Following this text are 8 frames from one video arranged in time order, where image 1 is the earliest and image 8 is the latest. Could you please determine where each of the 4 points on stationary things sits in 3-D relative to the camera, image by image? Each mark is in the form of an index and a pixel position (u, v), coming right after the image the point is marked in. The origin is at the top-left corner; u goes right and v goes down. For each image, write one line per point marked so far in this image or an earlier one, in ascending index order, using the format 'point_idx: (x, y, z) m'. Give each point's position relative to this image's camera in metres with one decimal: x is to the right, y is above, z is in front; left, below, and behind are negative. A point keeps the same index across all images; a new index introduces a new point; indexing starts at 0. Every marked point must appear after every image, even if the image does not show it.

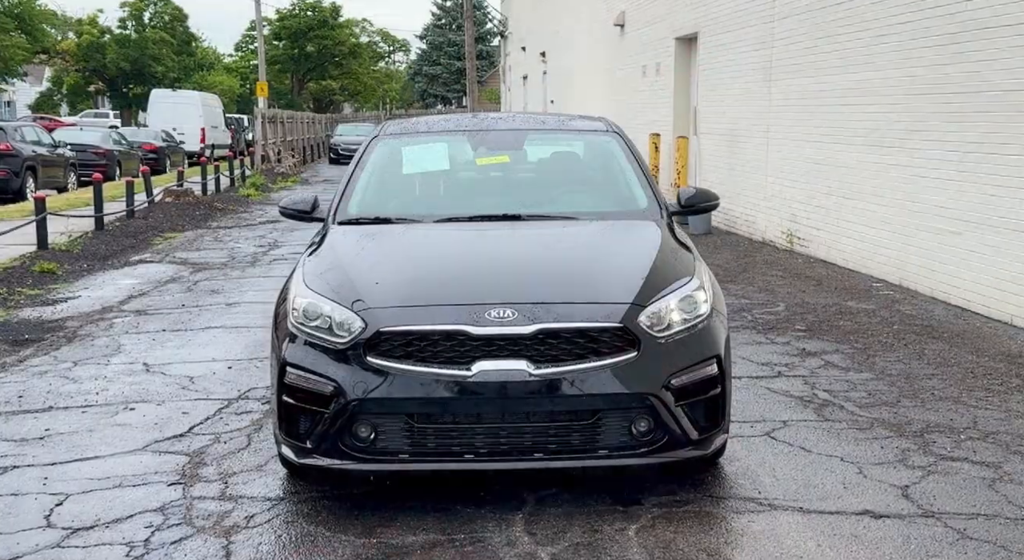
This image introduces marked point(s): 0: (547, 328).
0: (+0.1, -0.2, +4.0) m
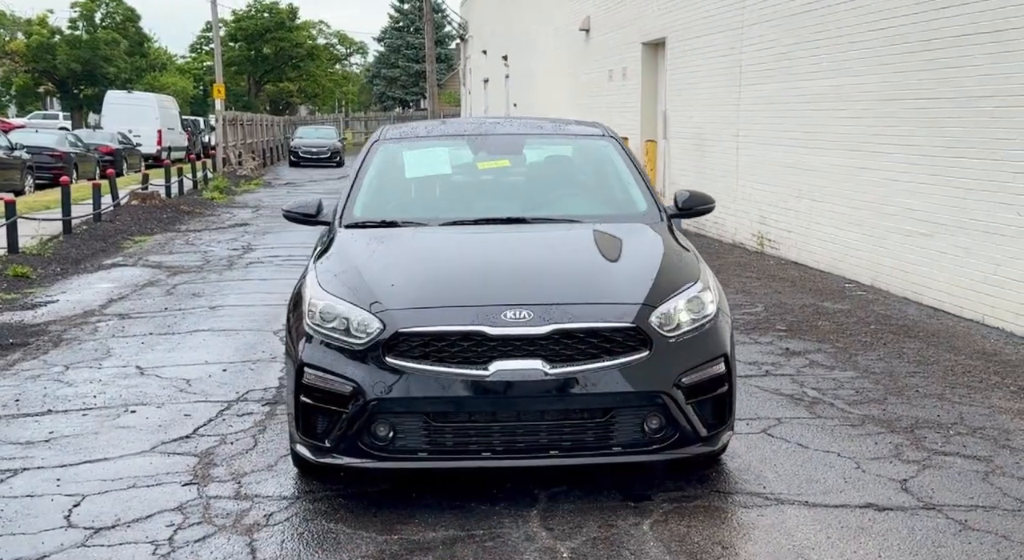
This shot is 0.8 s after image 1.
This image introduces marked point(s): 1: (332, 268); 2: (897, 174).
0: (+0.2, -0.2, +4.1) m
1: (-0.8, +0.1, +4.6) m
2: (+3.9, +1.1, +10.8) m
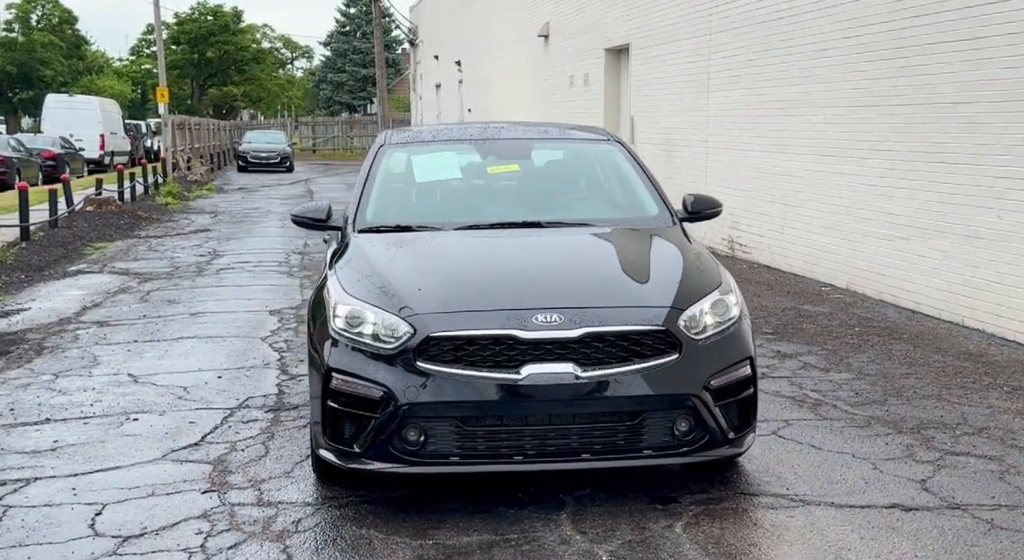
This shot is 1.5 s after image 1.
0: (+0.3, -0.2, +4.1) m
1: (-0.7, 0.0, +4.6) m
2: (+3.7, +1.0, +11.0) m
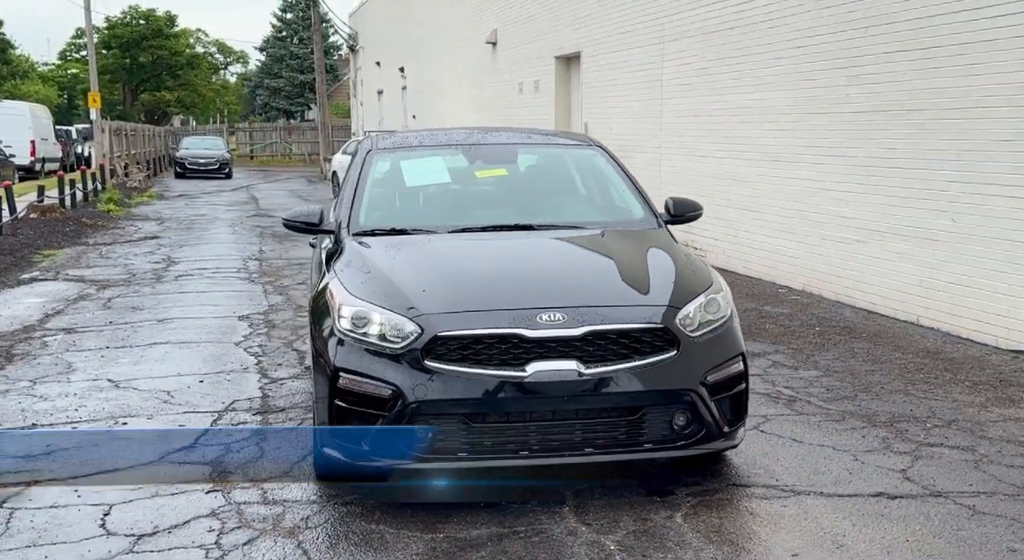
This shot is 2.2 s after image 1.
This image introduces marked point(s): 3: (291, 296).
0: (+0.3, -0.2, +4.3) m
1: (-0.7, 0.0, +4.7) m
2: (+3.3, +1.0, +11.3) m
3: (-2.5, -0.2, +12.2) m
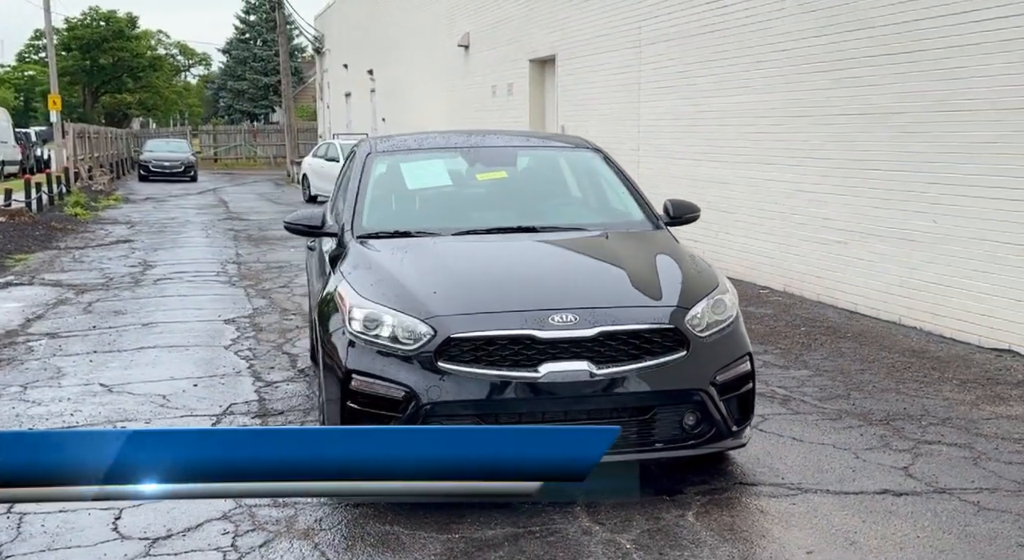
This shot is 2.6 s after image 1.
0: (+0.4, -0.2, +4.3) m
1: (-0.6, 0.0, +4.7) m
2: (+3.2, +1.0, +11.4) m
3: (-2.7, -0.2, +12.1) m
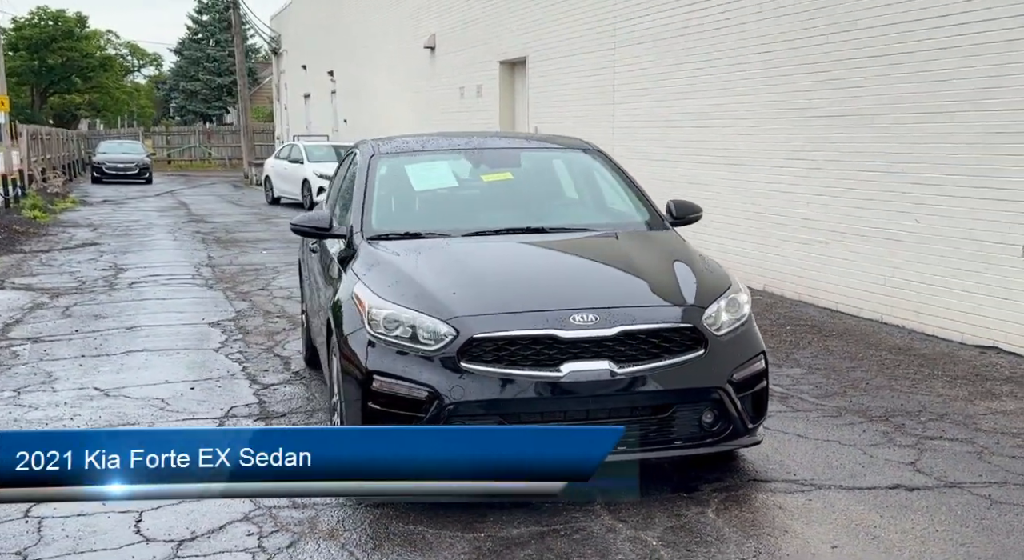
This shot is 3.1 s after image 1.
0: (+0.5, -0.2, +4.4) m
1: (-0.6, 0.0, +4.7) m
2: (+3.0, +1.0, +11.6) m
3: (-2.9, -0.2, +12.0) m
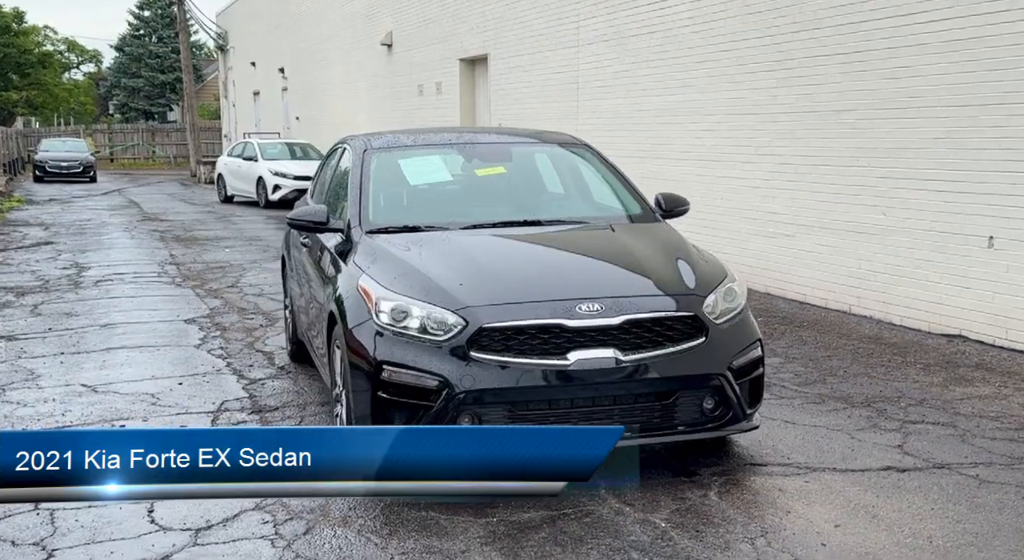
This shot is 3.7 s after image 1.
0: (+0.5, -0.2, +4.5) m
1: (-0.6, 0.0, +4.8) m
2: (+2.7, +1.1, +11.8) m
3: (-3.2, -0.2, +12.0) m
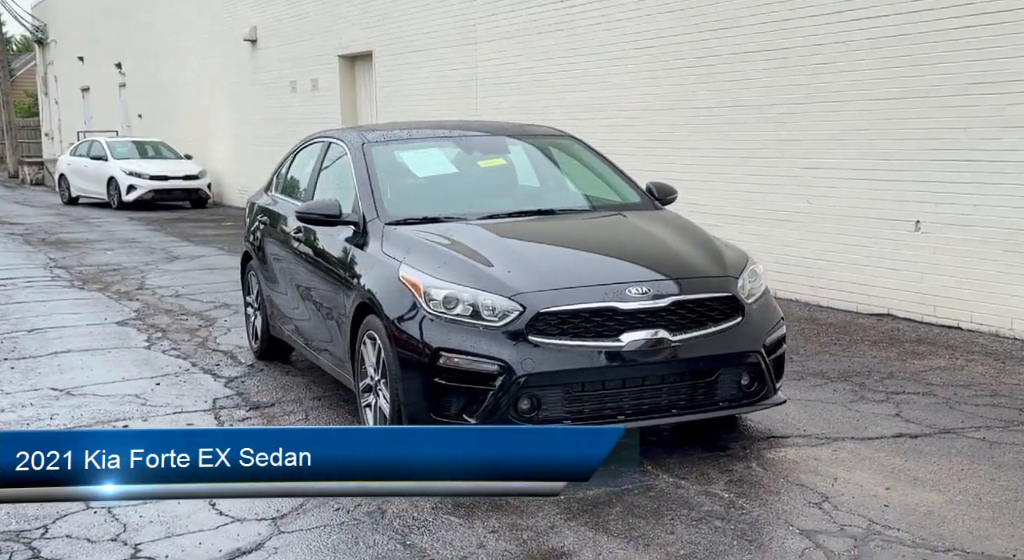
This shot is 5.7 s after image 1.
0: (+0.7, -0.1, +4.7) m
1: (-0.4, +0.1, +4.8) m
2: (+1.8, +1.2, +12.2) m
3: (-4.0, -0.2, +11.6) m
